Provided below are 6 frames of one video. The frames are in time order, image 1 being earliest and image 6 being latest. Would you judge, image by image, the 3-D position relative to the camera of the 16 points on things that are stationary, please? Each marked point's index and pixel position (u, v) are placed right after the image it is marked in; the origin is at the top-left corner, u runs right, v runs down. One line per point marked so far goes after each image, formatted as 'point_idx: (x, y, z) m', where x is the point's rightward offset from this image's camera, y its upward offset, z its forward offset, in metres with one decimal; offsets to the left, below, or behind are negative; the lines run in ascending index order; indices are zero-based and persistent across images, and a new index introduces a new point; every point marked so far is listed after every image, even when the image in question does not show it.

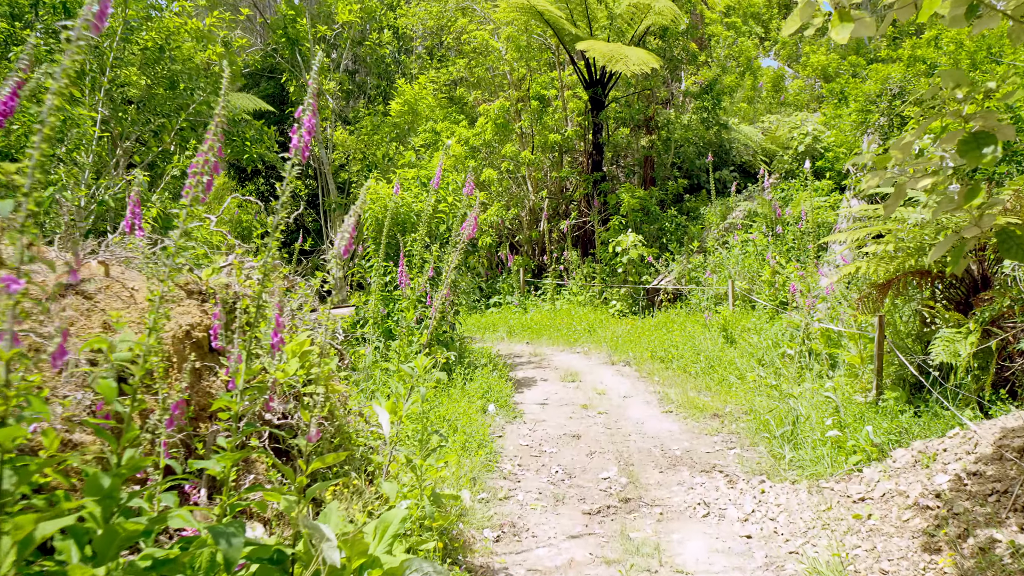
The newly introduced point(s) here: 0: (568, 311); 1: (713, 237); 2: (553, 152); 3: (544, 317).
0: (+0.7, -0.3, +11.6) m
1: (+2.4, +0.6, +11.3) m
2: (+0.6, +2.0, +13.9) m
3: (+0.4, -0.3, +11.6) m
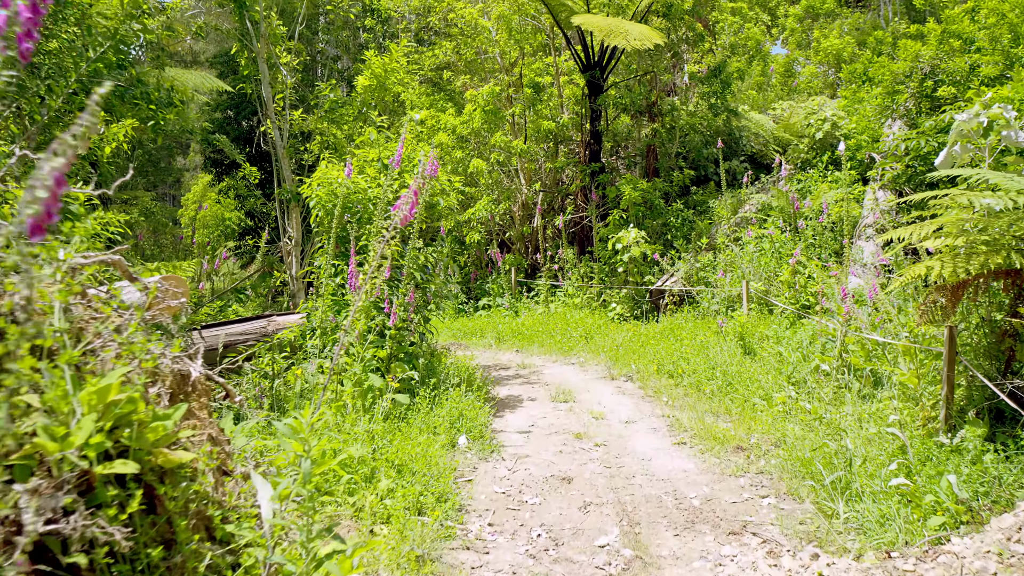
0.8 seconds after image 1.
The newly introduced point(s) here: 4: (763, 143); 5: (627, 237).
0: (+0.6, -0.3, +10.5) m
1: (+2.2, +0.6, +10.2) m
2: (+0.5, +1.9, +12.8) m
3: (+0.3, -0.4, +10.5) m
4: (+3.3, +1.9, +12.6) m
5: (+1.2, +0.5, +10.2) m
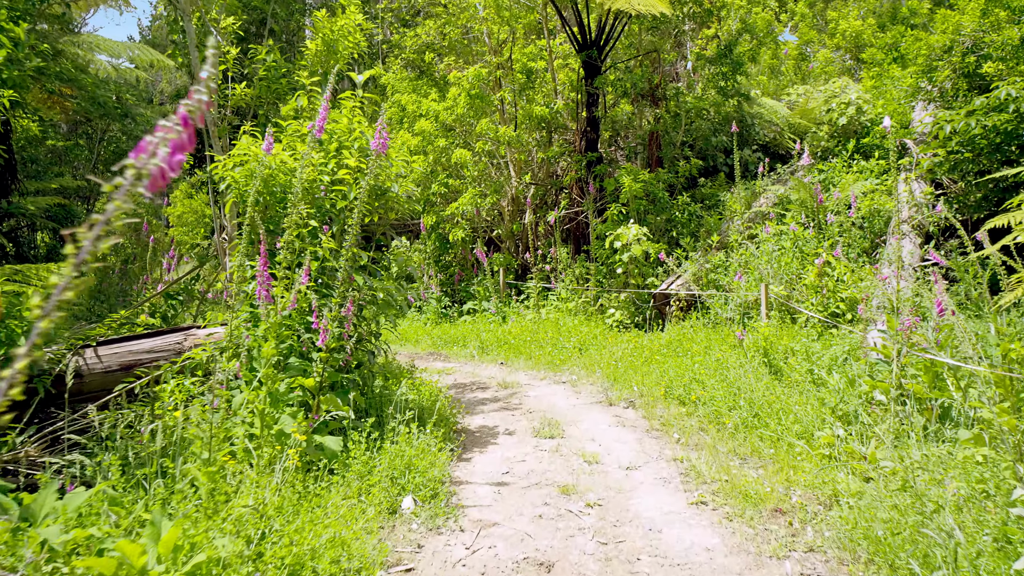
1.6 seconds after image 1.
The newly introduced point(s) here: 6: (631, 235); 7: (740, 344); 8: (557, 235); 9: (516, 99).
0: (+0.4, -0.3, +9.4) m
1: (+2.1, +0.6, +9.0) m
2: (+0.3, +1.9, +11.7) m
3: (+0.1, -0.4, +9.3) m
4: (+3.2, +1.9, +11.5) m
5: (+1.1, +0.5, +9.1) m
6: (+1.1, +0.5, +9.1) m
7: (+1.5, -0.4, +6.3) m
8: (+0.5, +0.6, +10.8) m
9: (0.0, +2.3, +11.5) m
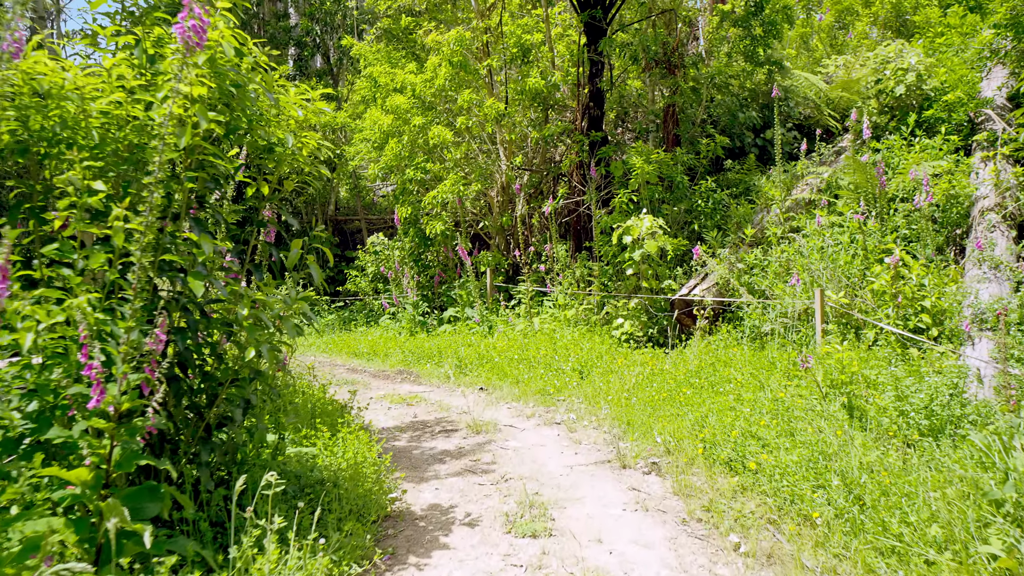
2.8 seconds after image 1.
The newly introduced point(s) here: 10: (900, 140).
0: (+0.3, -0.4, +7.6) m
1: (+2.0, +0.5, +7.3) m
2: (+0.2, +1.9, +10.0) m
3: (0.0, -0.4, +7.6) m
4: (+3.1, +1.8, +9.8) m
5: (+0.9, +0.5, +7.4) m
6: (+1.0, +0.4, +7.3) m
7: (+1.4, -0.4, +4.6) m
8: (+0.4, +0.6, +9.1) m
9: (-0.1, +2.2, +9.8) m
10: (+3.1, +1.2, +7.7) m
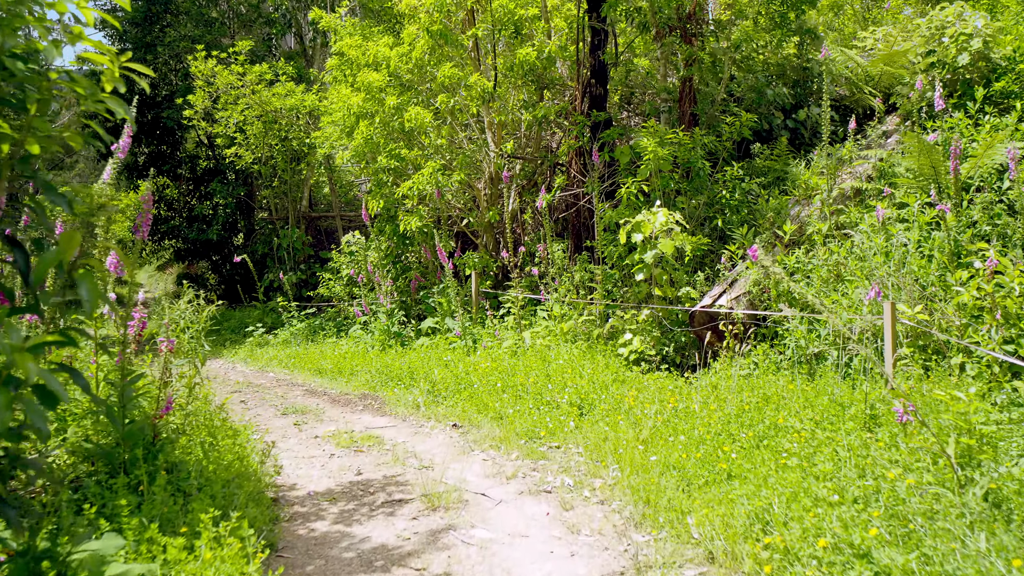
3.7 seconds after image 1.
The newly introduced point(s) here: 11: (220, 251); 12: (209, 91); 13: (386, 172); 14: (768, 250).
0: (+0.2, -0.4, +6.3) m
1: (+1.9, +0.5, +6.0) m
2: (+0.1, +1.8, +8.6) m
3: (-0.1, -0.5, +6.3) m
4: (+3.0, +1.8, +8.4) m
5: (+0.9, +0.4, +6.0) m
6: (+0.9, +0.4, +6.0) m
7: (+1.3, -0.5, +3.3) m
8: (+0.3, +0.5, +7.8) m
9: (-0.2, +2.2, +8.5) m
10: (+3.0, +1.1, +6.3) m
11: (-4.2, +0.5, +13.8) m
12: (-3.4, +2.2, +10.6) m
13: (-1.2, +1.1, +8.8) m
14: (+1.6, +0.2, +5.9) m
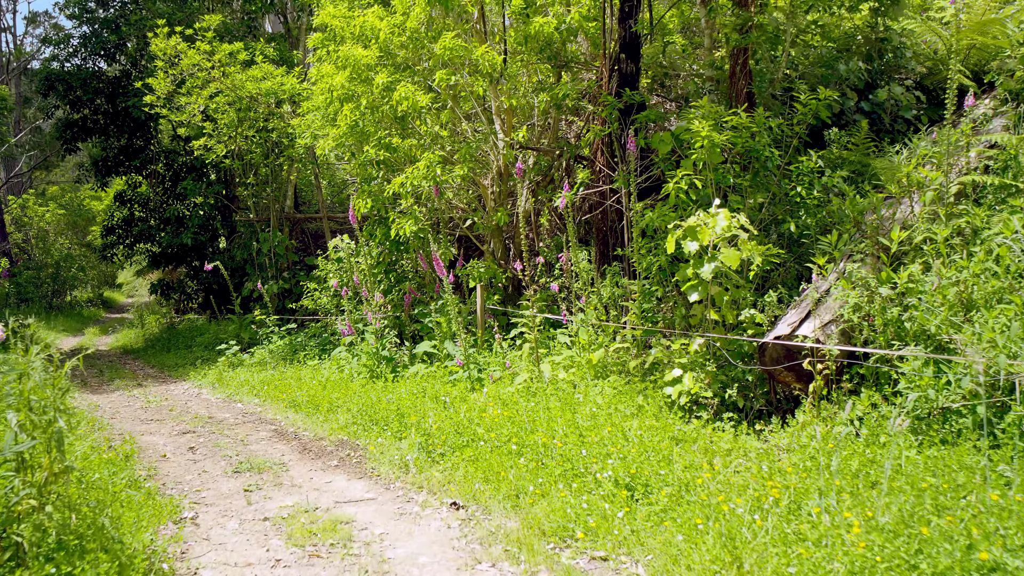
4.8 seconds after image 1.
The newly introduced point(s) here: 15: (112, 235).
0: (+0.3, -0.5, +4.9) m
1: (+2.0, +0.3, +4.6) m
2: (+0.2, +1.7, +7.3) m
3: (0.0, -0.6, +4.9) m
4: (+3.1, +1.7, +7.1) m
5: (+0.9, +0.3, +4.6) m
6: (+1.0, +0.3, +4.6) m
7: (+1.4, -0.6, +1.9) m
8: (+0.4, +0.4, +6.4) m
9: (-0.1, +2.1, +7.1) m
10: (+3.1, +1.0, +5.0) m
11: (-4.1, +0.4, +12.5) m
12: (-3.3, +2.1, +9.3) m
13: (-1.1, +1.0, +7.4) m
14: (+1.7, +0.1, +4.5) m
15: (-5.5, +0.7, +13.2) m
